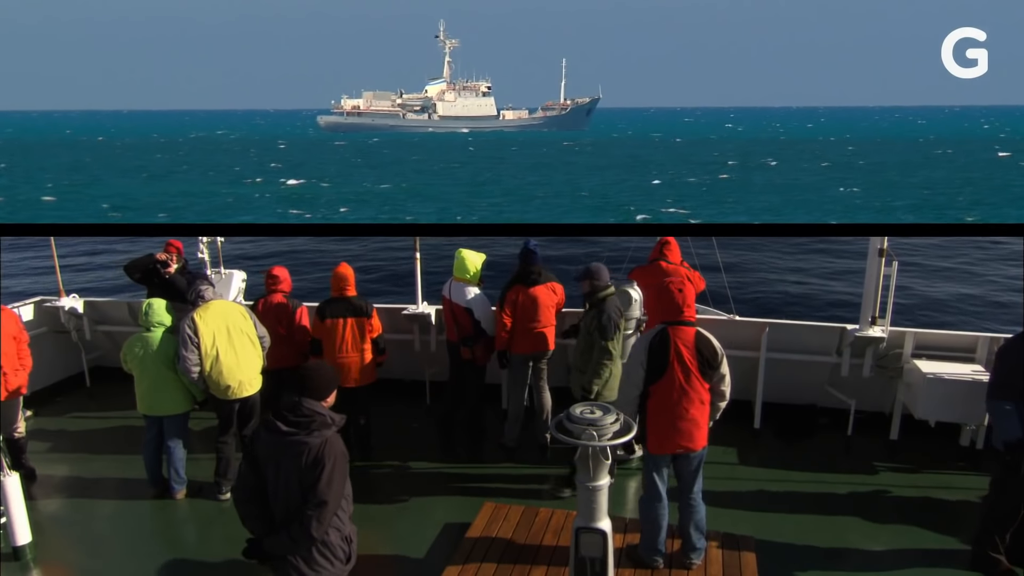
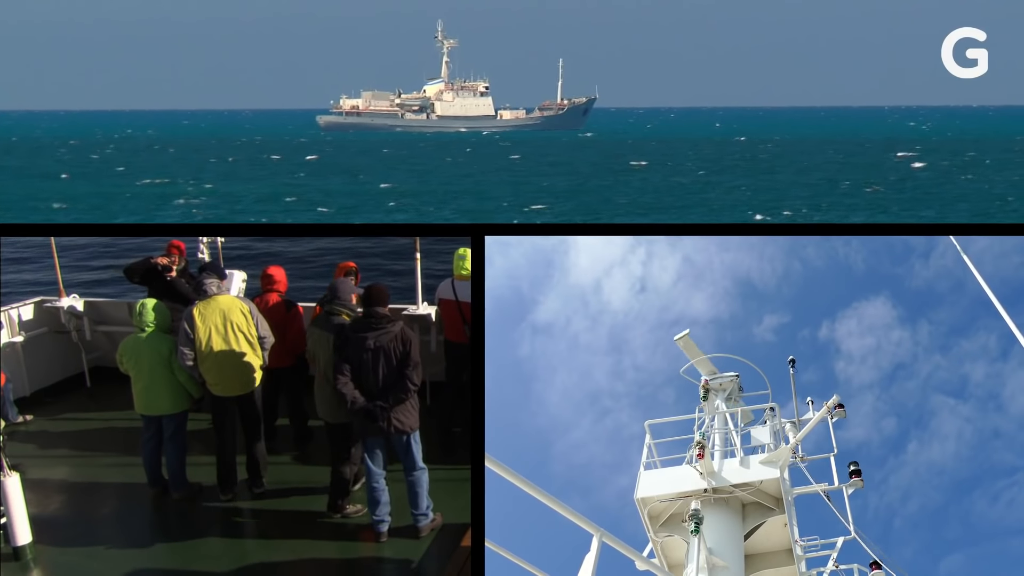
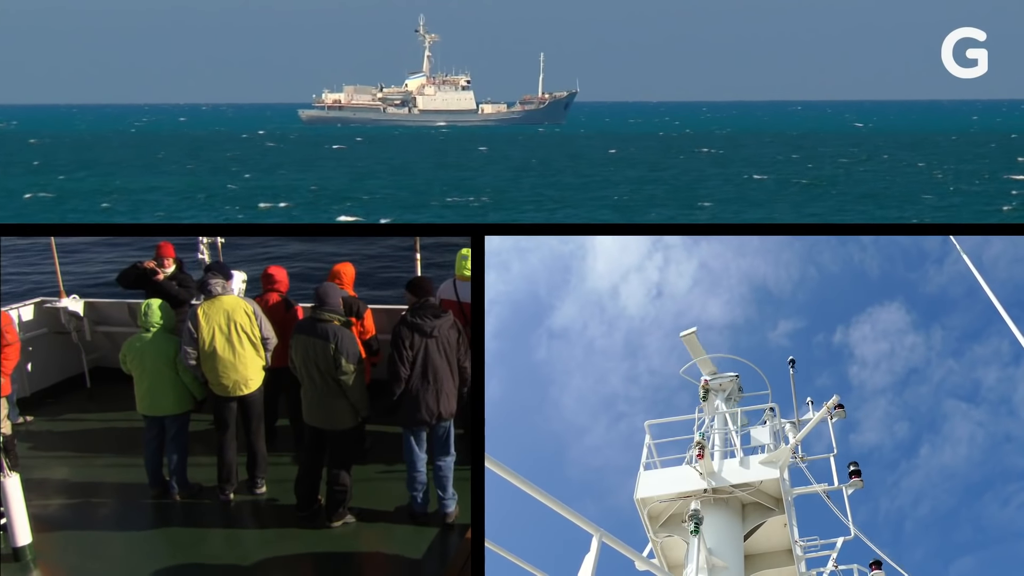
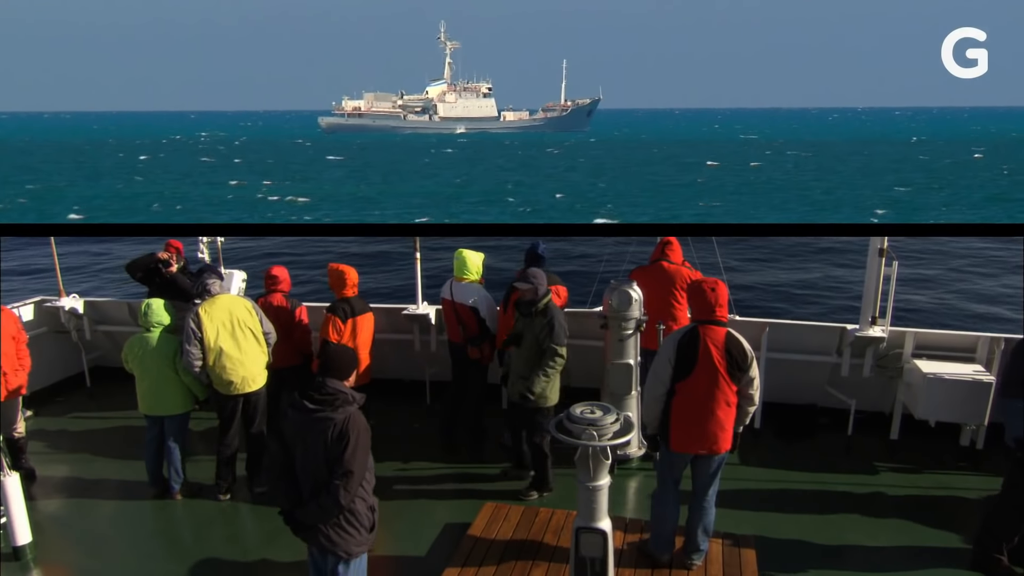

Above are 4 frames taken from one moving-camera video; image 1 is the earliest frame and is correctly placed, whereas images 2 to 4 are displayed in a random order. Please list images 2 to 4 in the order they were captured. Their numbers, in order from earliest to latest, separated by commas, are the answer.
4, 2, 3
